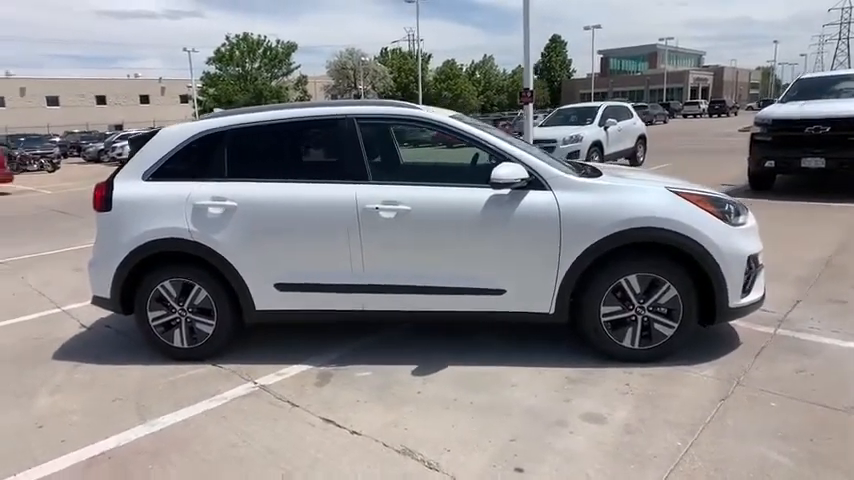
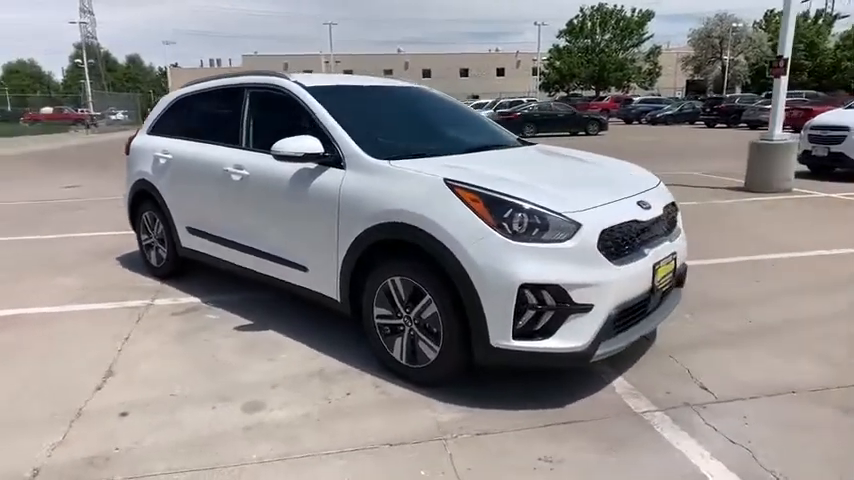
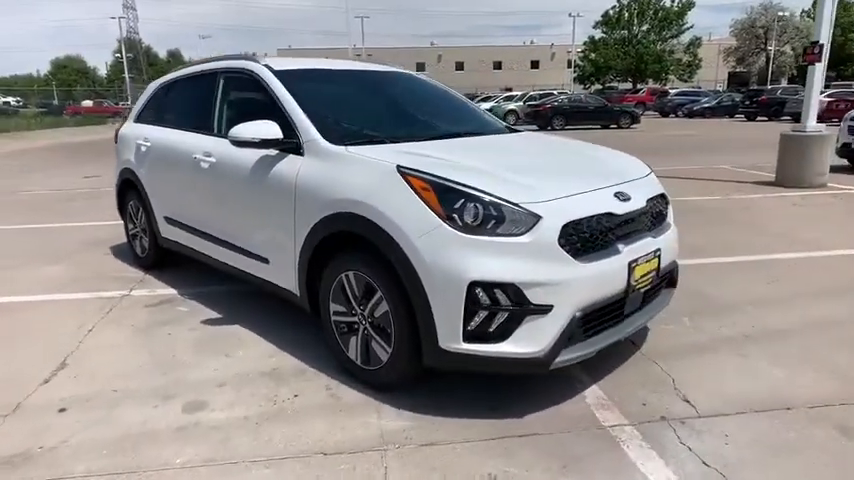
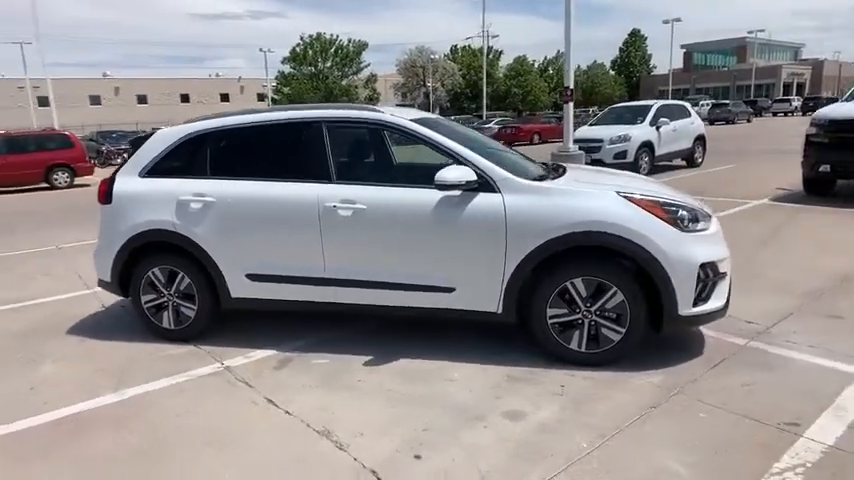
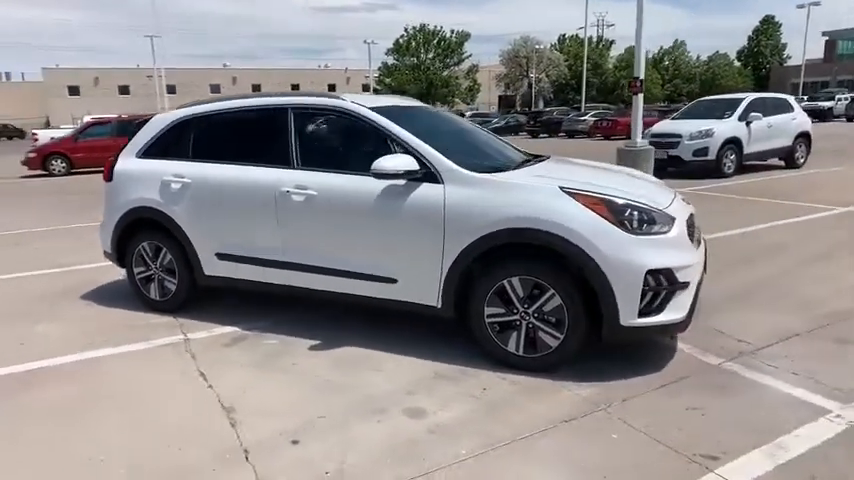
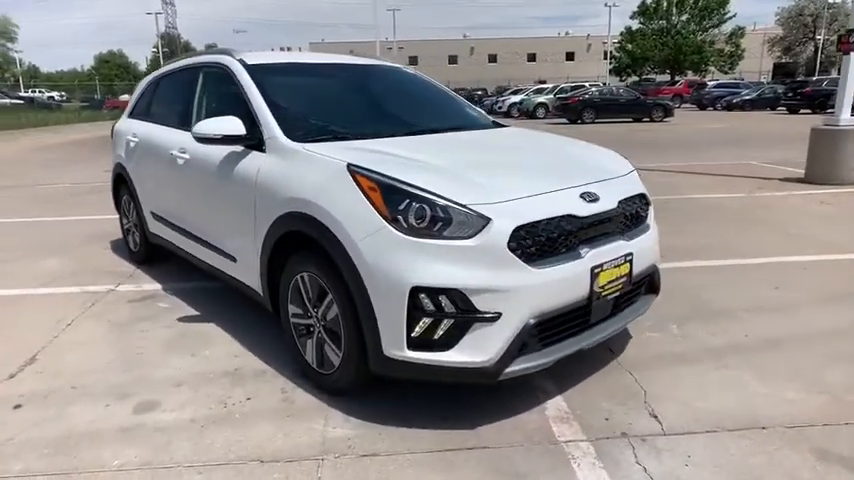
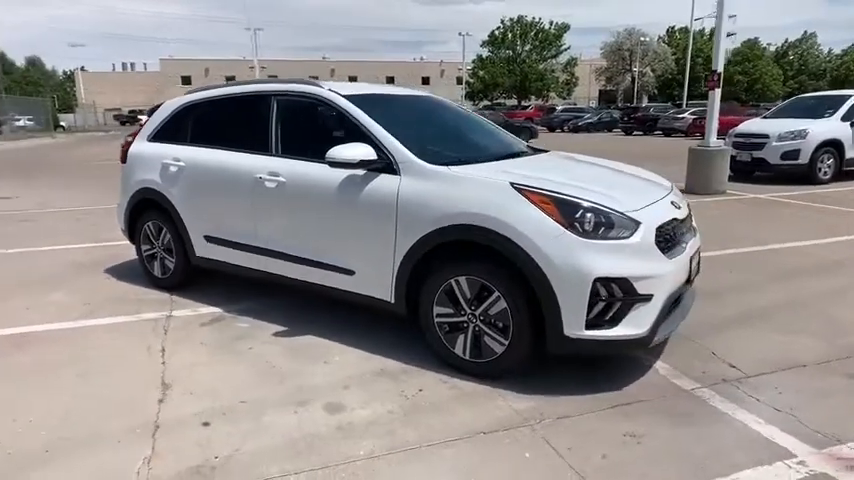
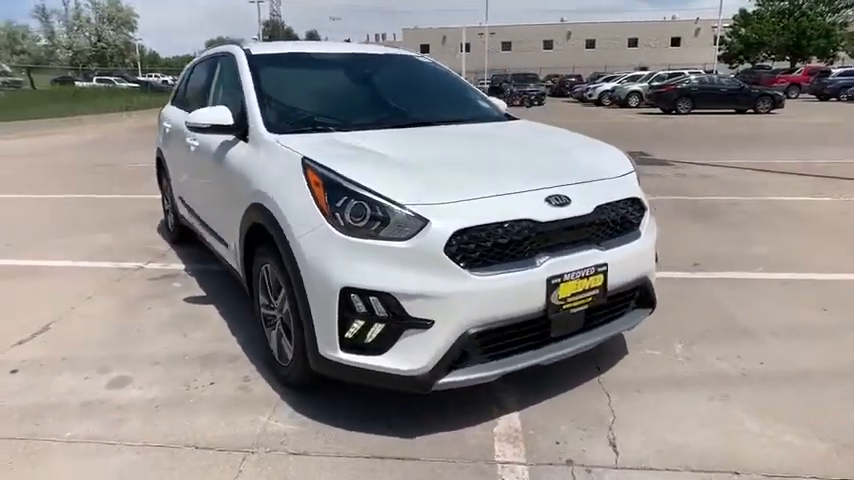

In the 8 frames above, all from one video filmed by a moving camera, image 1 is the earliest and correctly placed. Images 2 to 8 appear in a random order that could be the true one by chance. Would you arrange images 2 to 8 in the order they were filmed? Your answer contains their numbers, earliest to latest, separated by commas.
4, 5, 7, 2, 3, 6, 8
